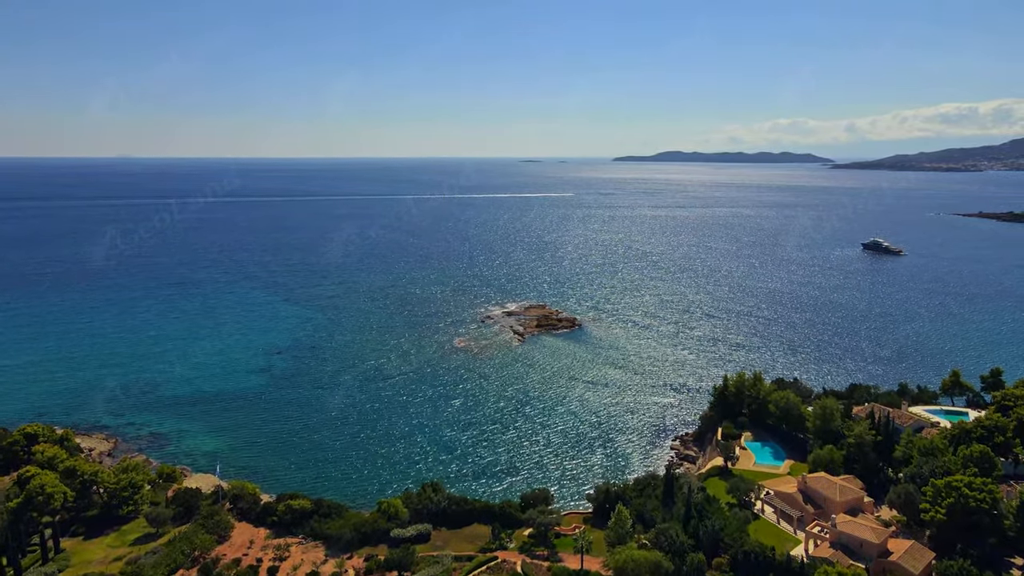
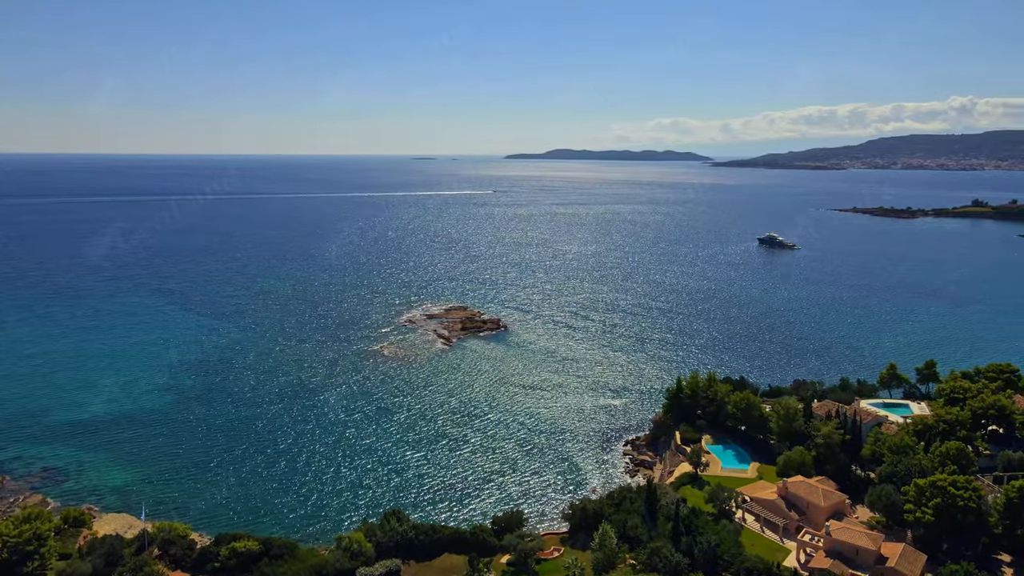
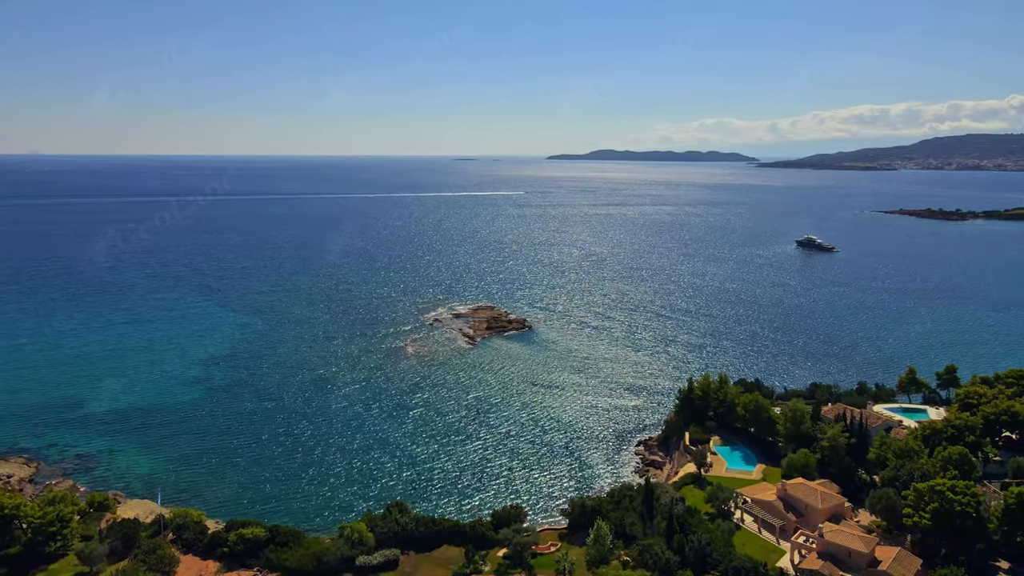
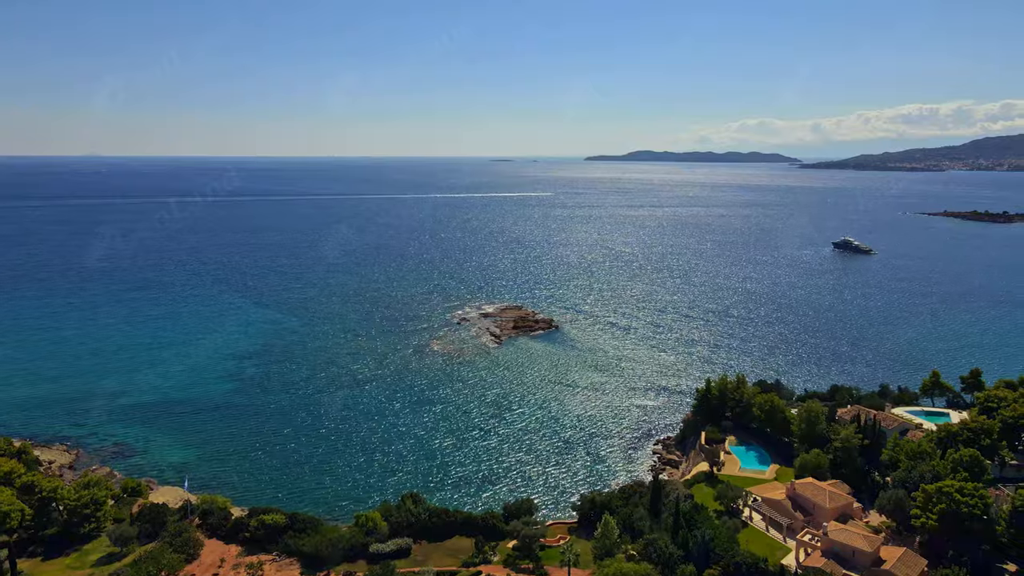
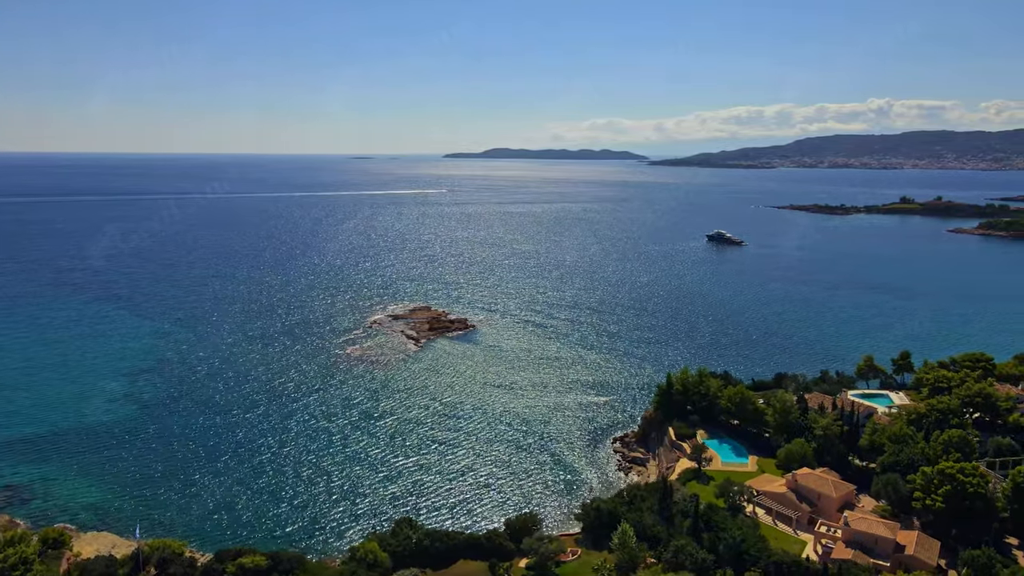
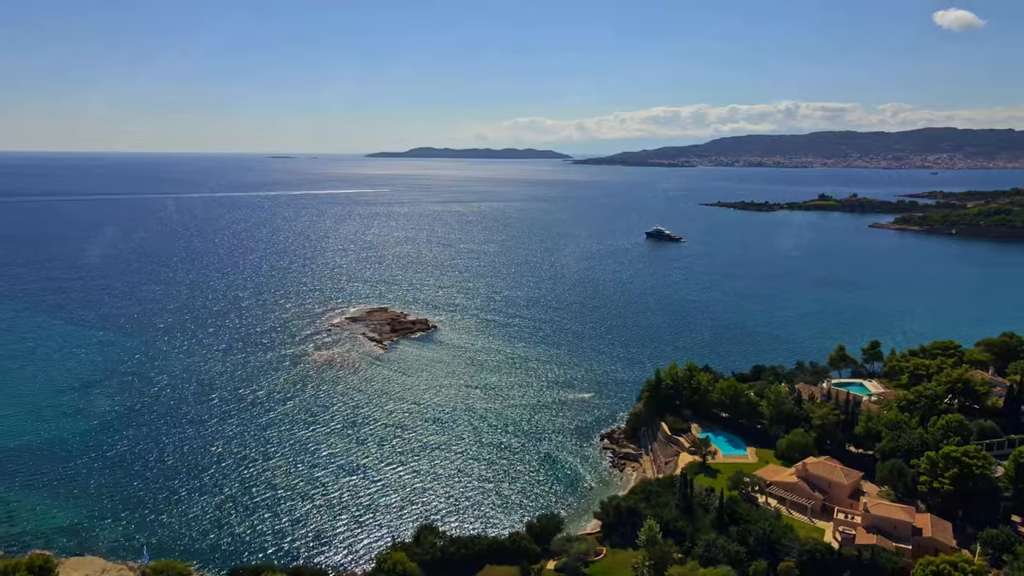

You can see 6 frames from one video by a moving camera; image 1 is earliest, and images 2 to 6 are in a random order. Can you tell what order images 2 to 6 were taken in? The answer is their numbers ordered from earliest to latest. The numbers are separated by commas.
4, 3, 2, 5, 6
